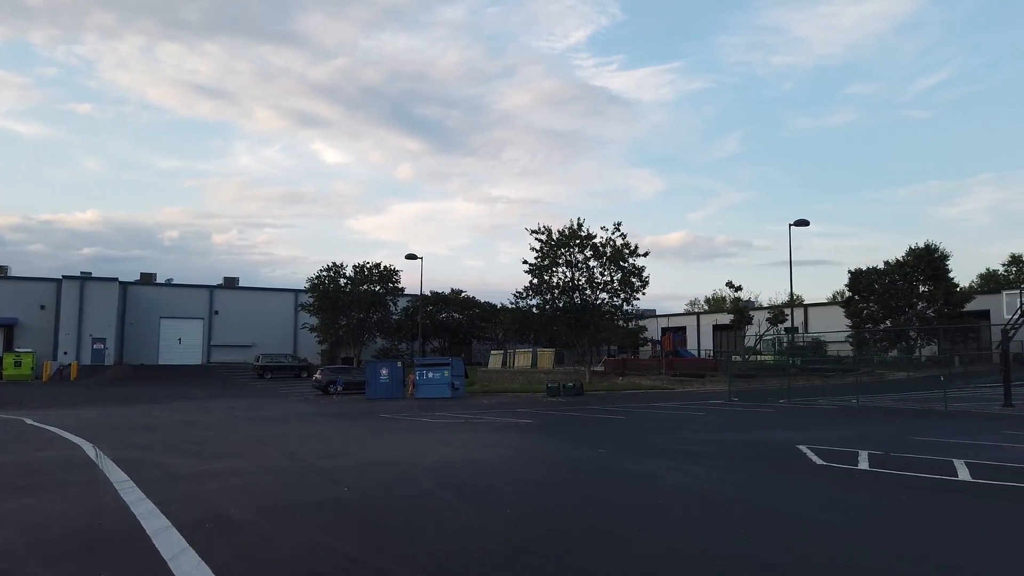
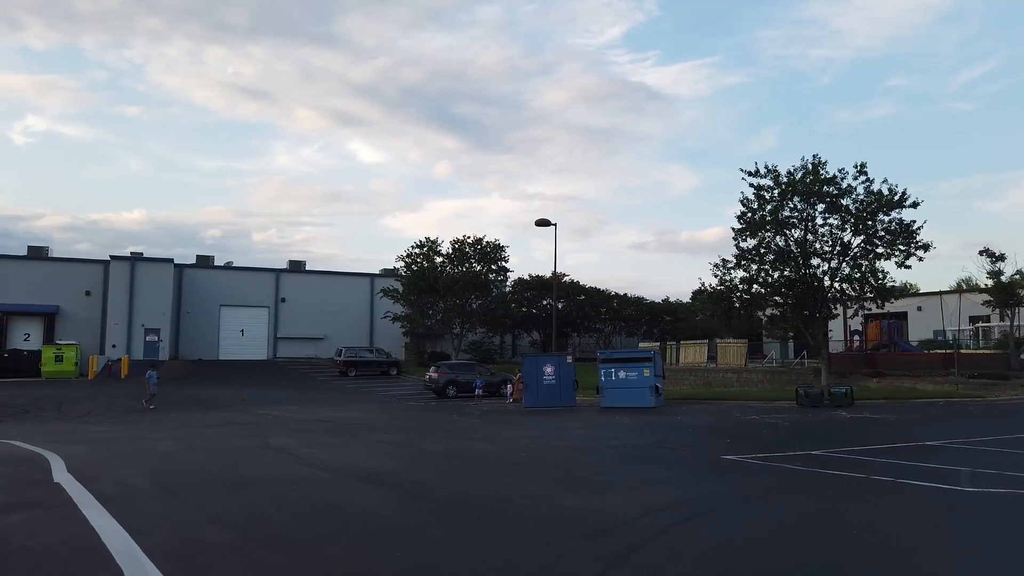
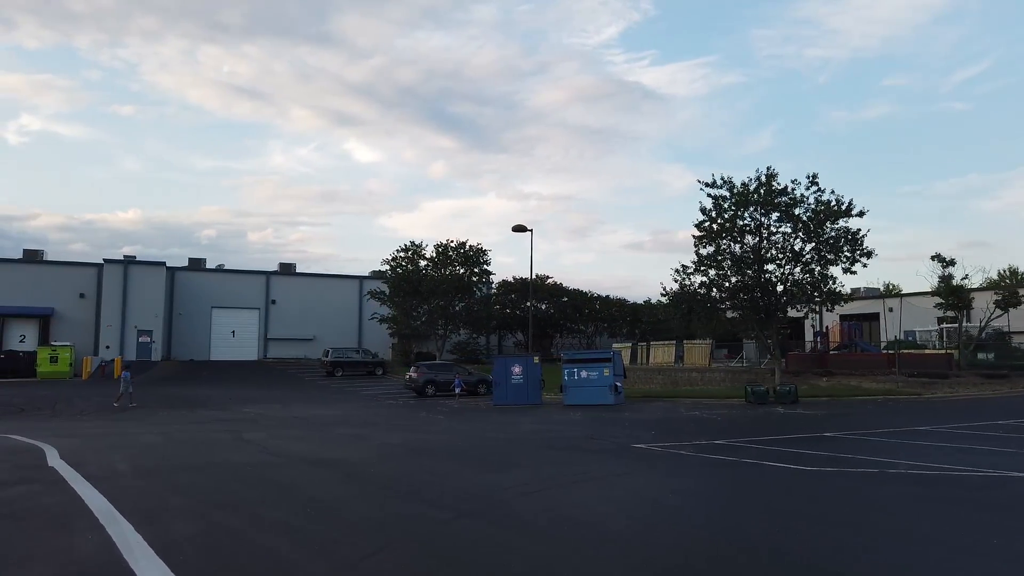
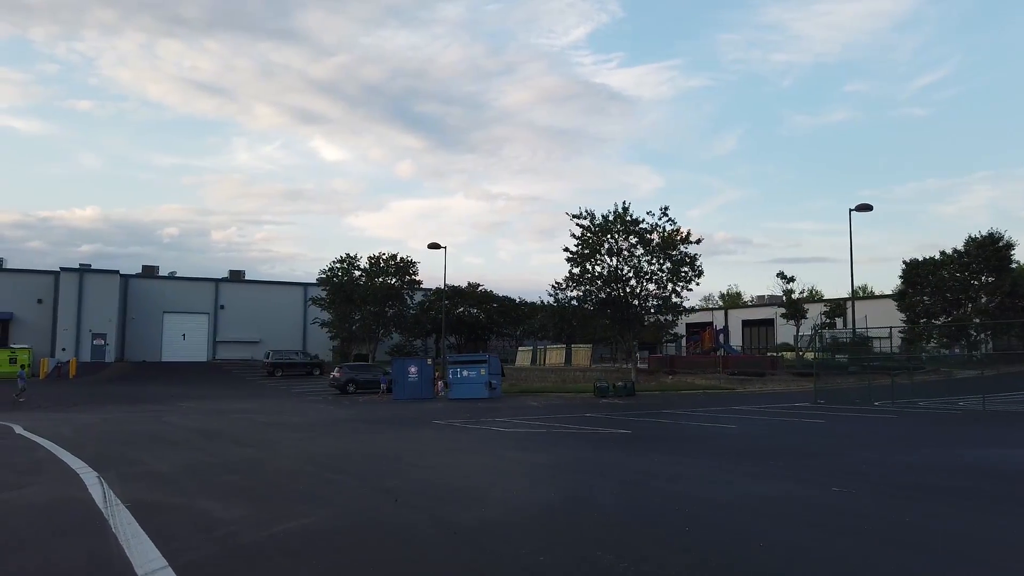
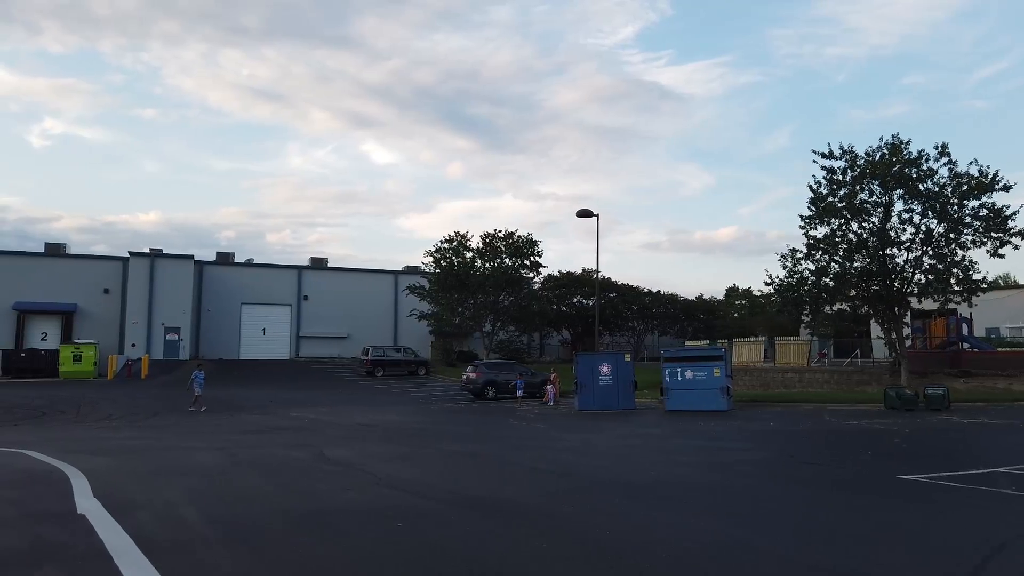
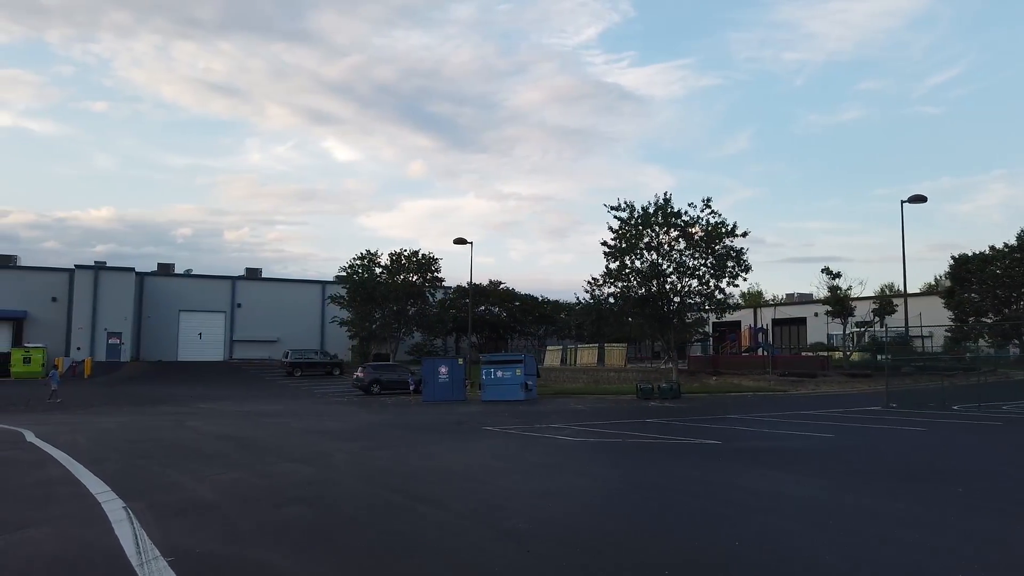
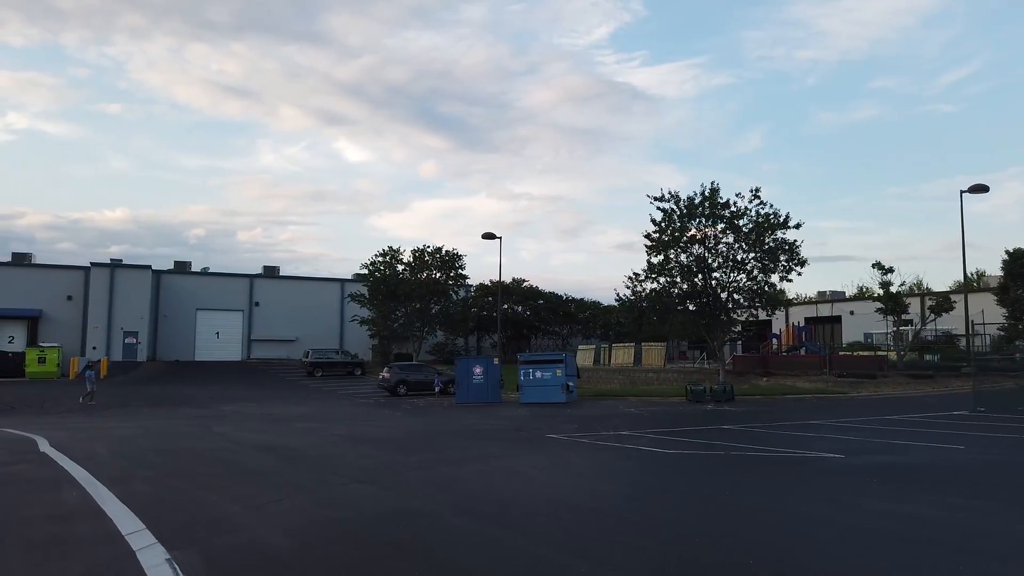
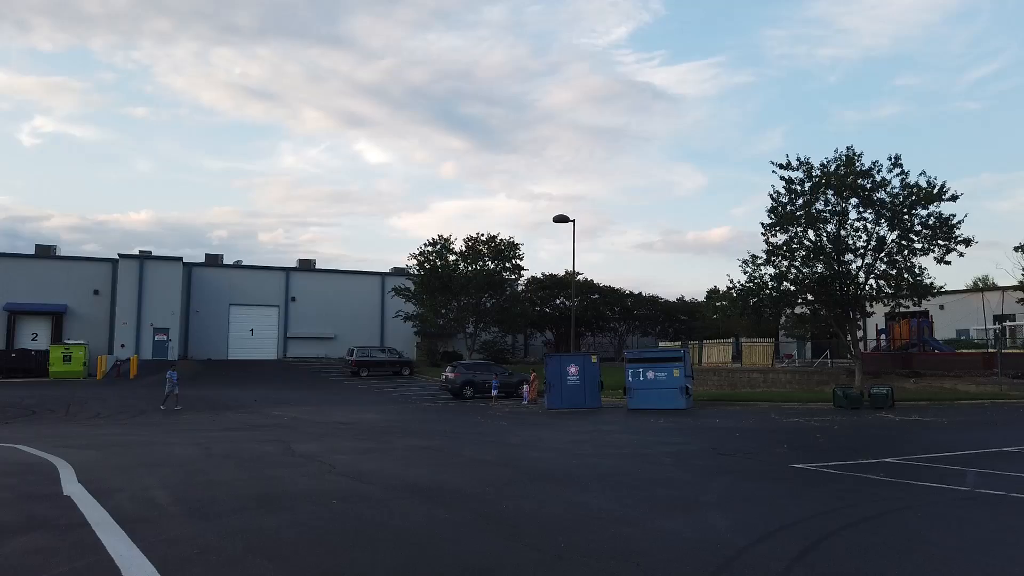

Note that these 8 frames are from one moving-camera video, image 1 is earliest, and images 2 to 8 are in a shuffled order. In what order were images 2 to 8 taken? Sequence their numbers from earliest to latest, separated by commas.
4, 6, 7, 3, 2, 8, 5
